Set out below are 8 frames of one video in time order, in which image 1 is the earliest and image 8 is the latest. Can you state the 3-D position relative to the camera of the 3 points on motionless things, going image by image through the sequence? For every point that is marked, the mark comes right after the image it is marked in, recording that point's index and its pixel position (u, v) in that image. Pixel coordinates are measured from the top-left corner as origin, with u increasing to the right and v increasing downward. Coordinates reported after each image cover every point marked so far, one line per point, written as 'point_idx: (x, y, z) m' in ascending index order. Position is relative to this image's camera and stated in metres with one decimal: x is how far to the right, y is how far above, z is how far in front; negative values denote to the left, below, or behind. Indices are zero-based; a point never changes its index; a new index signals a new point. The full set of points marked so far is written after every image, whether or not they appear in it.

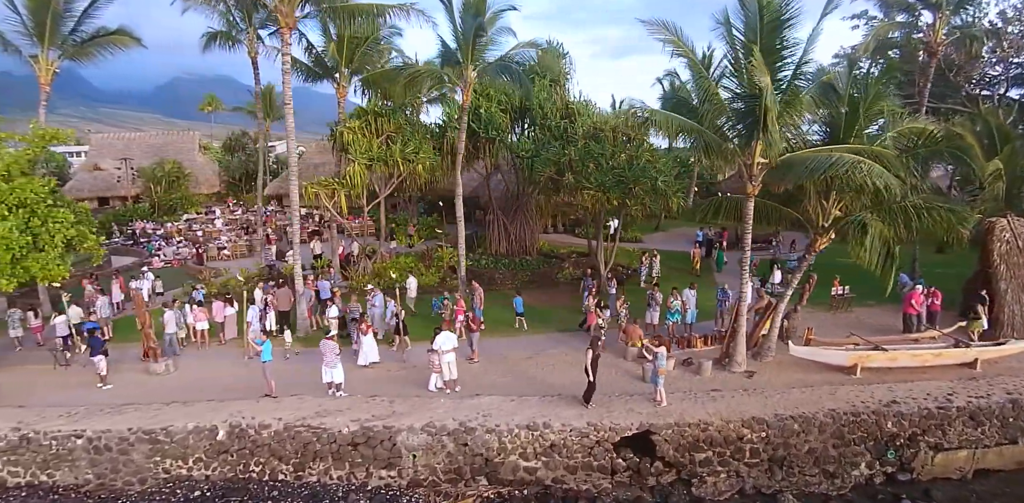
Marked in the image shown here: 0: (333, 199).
0: (-5.6, +1.7, +16.6) m
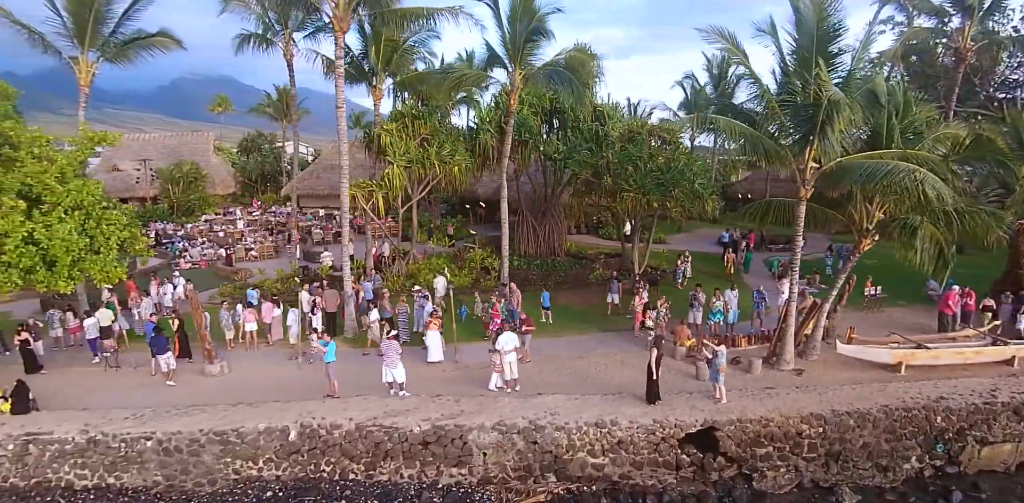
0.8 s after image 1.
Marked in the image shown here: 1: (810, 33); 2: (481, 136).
0: (-4.5, +1.6, +16.7) m
1: (+6.2, +4.4, +10.7) m
2: (-1.1, +3.9, +18.0) m
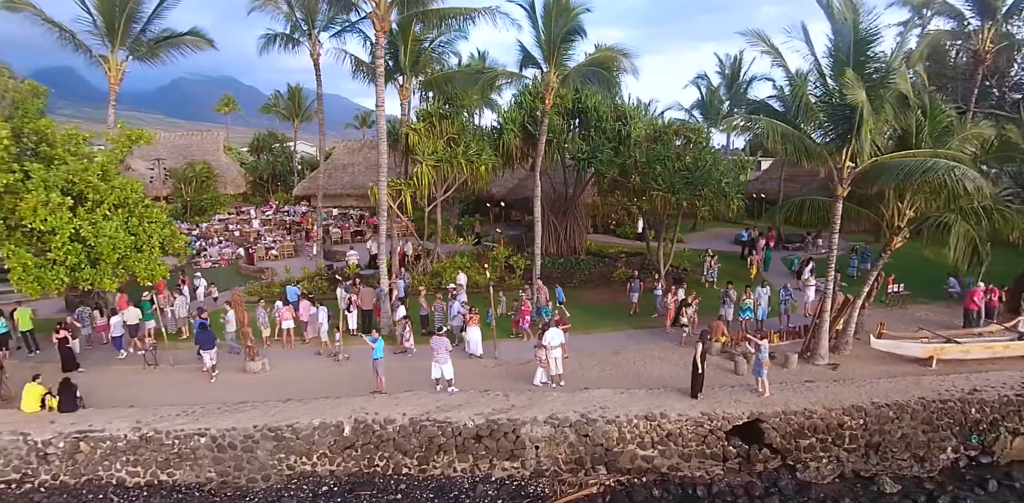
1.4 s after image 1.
0: (-3.6, +1.7, +16.8) m
1: (+7.2, +4.5, +11.0) m
2: (-0.3, +4.0, +18.2) m
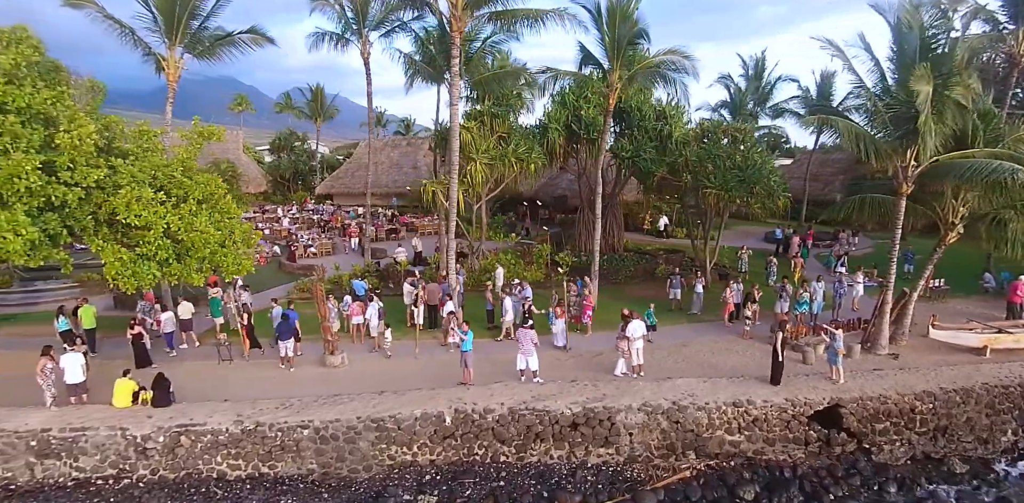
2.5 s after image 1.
0: (-2.0, +1.8, +17.1) m
1: (+9.0, +4.6, +11.7) m
2: (+1.3, +4.1, +18.5) m
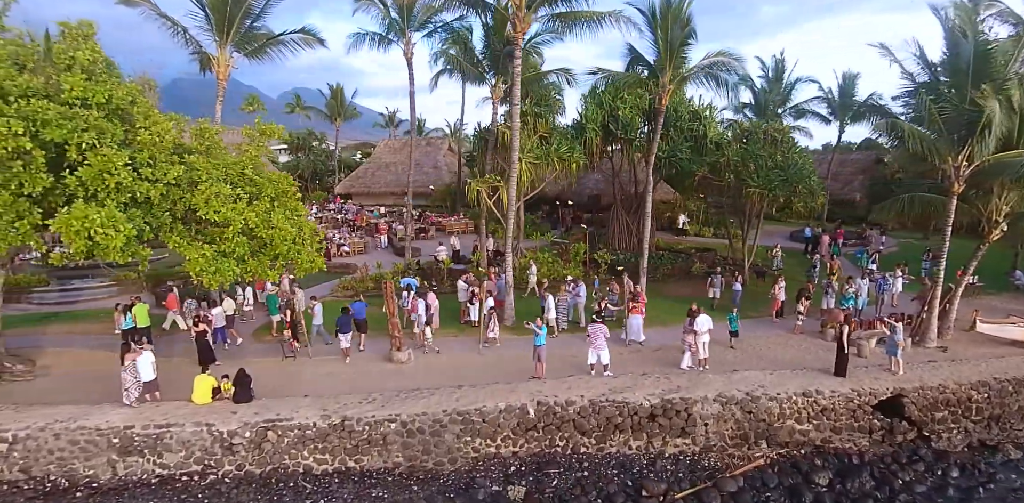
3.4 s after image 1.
0: (-0.5, +1.8, +17.3) m
1: (+10.6, +4.7, +12.2) m
2: (+2.7, +4.2, +18.8) m
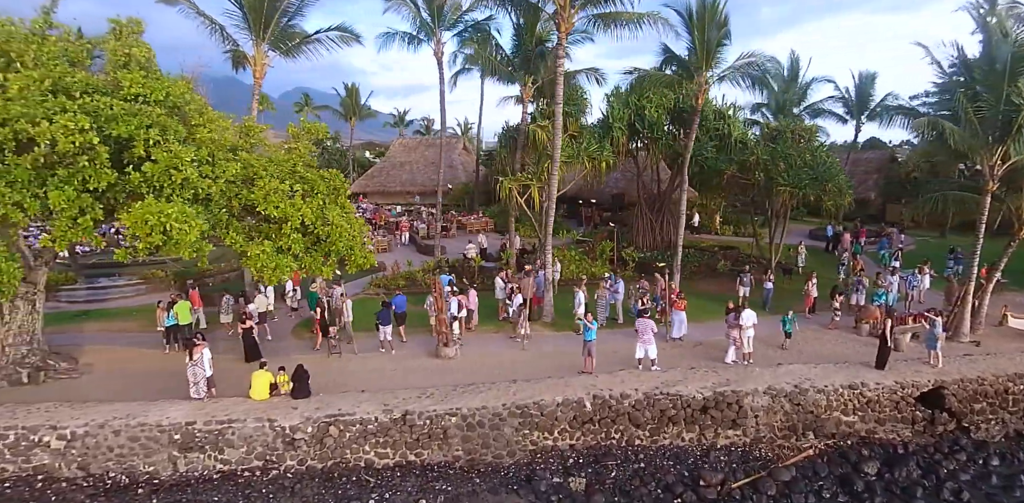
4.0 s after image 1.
0: (+0.5, +1.9, +17.4) m
1: (+11.7, +4.8, +12.6) m
2: (+3.7, +4.2, +19.1) m
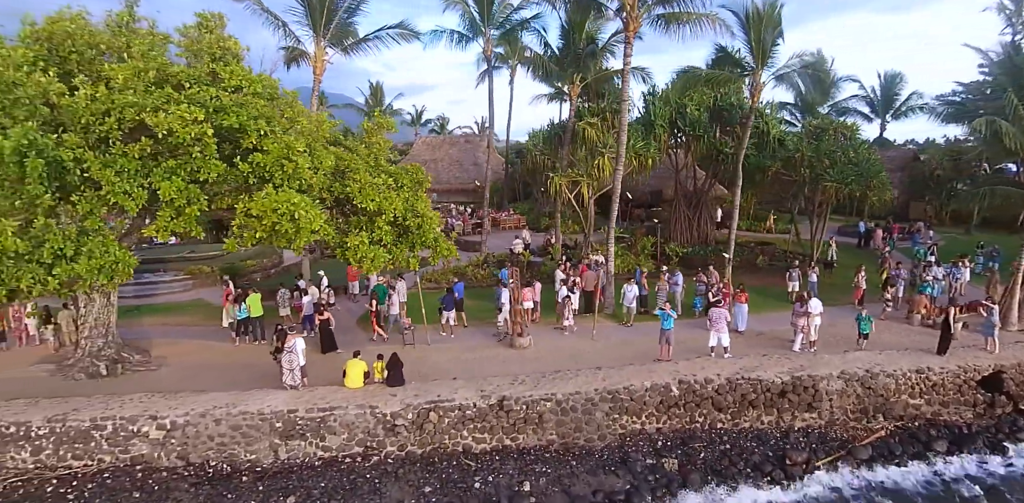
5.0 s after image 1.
0: (+2.2, +2.1, +17.8) m
1: (+13.5, +5.1, +13.3) m
2: (+5.4, +4.4, +19.5) m
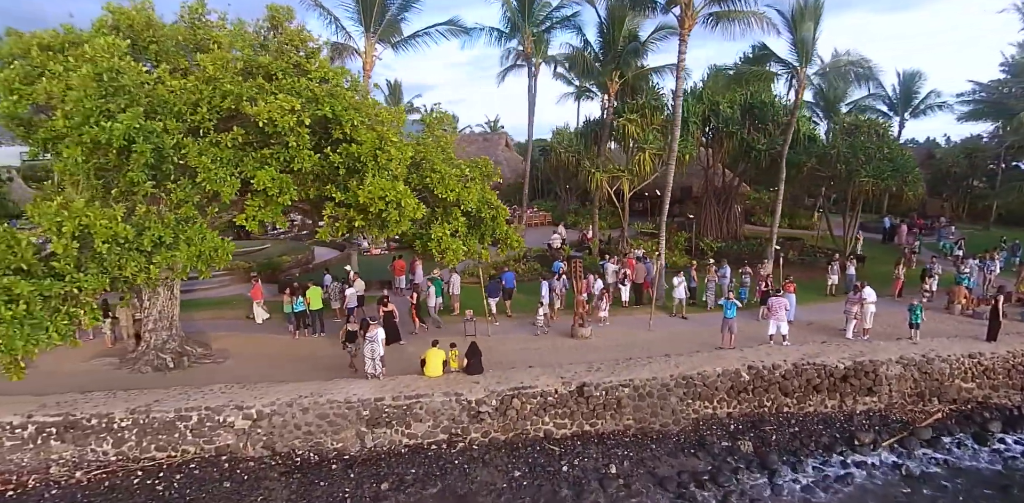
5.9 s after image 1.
0: (+3.6, +2.3, +18.1) m
1: (+15.0, +5.3, +13.9) m
2: (+6.7, +4.6, +20.0) m
